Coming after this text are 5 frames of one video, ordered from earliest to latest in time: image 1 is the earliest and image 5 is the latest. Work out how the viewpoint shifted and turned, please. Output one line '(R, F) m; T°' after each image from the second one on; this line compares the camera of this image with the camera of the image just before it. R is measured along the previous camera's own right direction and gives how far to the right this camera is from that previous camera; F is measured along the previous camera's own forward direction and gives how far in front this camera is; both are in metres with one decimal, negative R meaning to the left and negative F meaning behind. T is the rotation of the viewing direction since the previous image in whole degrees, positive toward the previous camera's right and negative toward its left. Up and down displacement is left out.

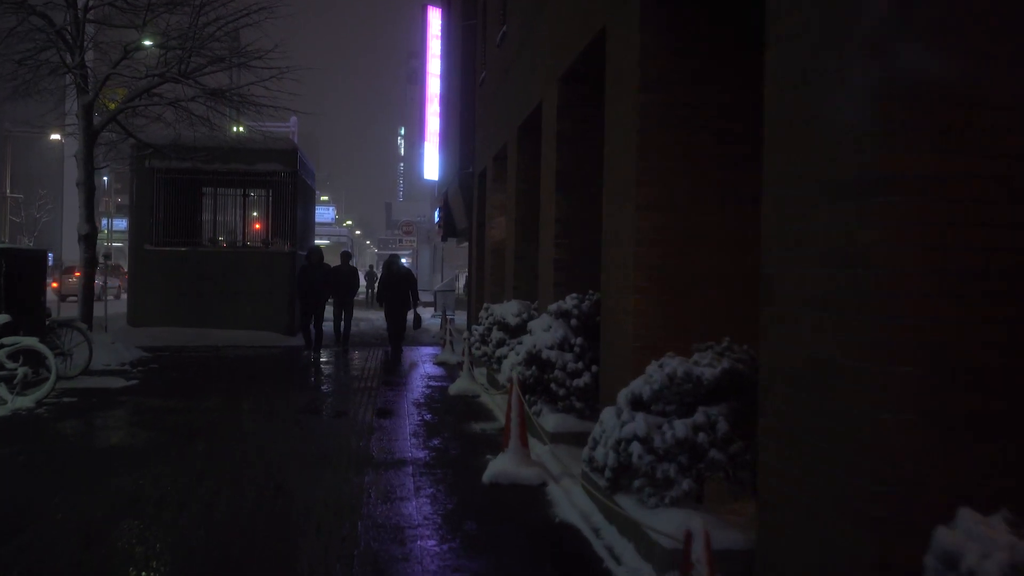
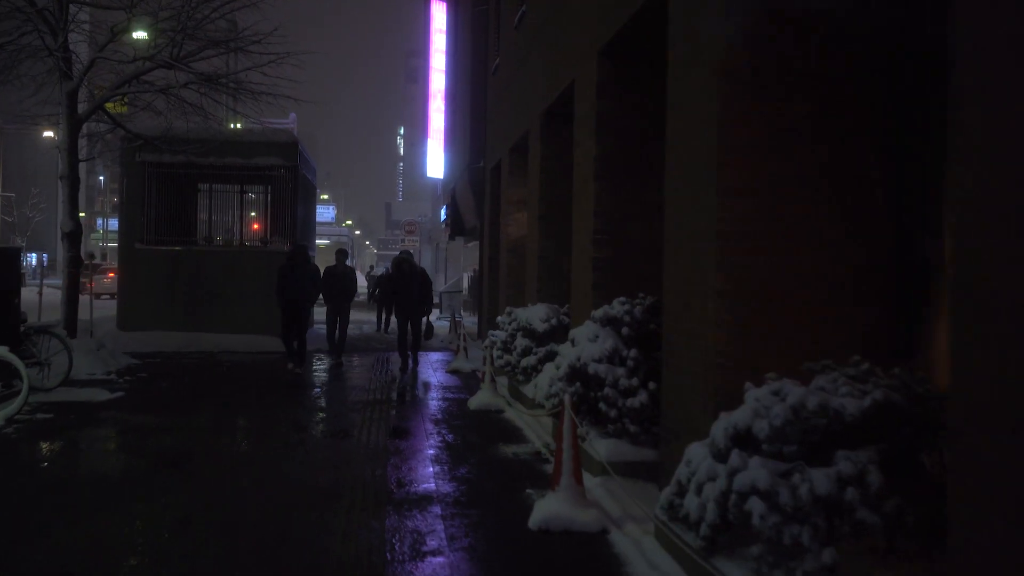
(-0.3, +1.1) m; 0°
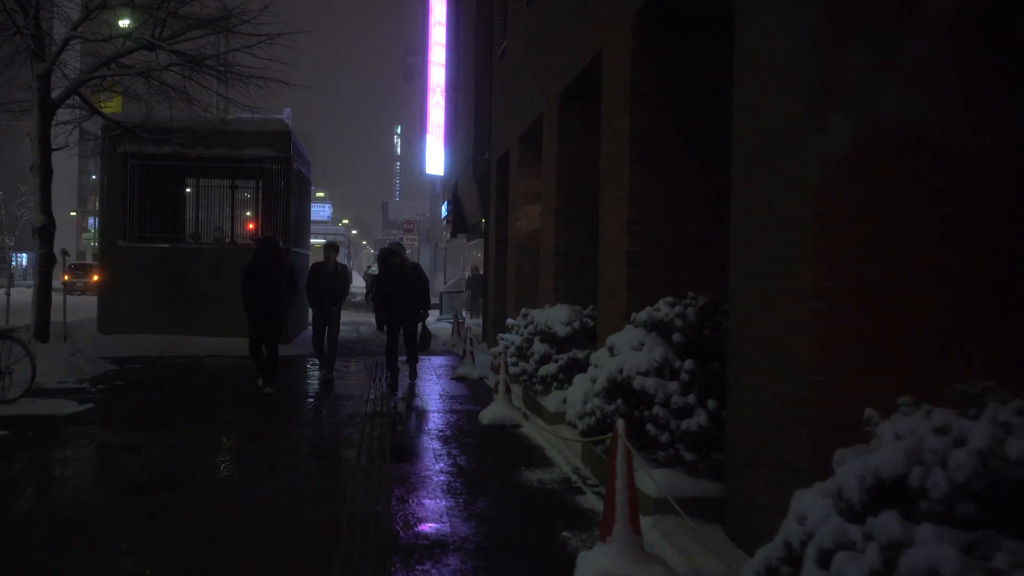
(-0.2, +1.1) m; 0°
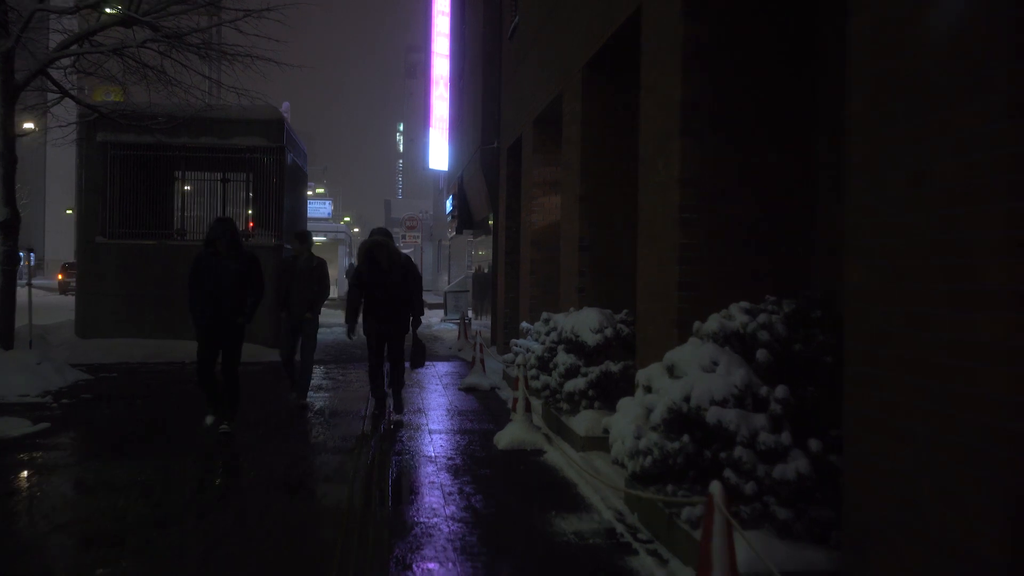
(-0.1, +1.3) m; 0°
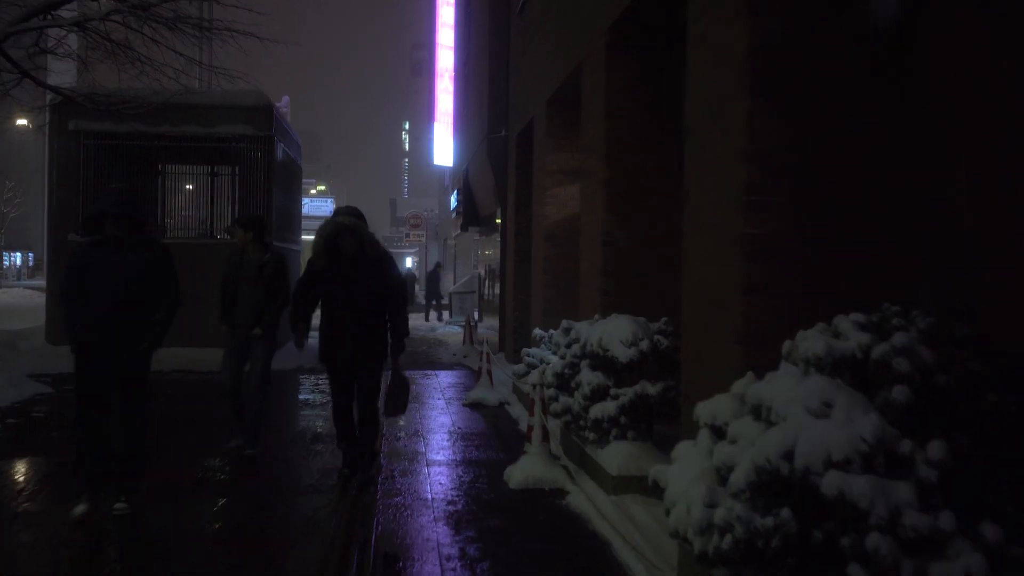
(0.0, +1.3) m; 0°
